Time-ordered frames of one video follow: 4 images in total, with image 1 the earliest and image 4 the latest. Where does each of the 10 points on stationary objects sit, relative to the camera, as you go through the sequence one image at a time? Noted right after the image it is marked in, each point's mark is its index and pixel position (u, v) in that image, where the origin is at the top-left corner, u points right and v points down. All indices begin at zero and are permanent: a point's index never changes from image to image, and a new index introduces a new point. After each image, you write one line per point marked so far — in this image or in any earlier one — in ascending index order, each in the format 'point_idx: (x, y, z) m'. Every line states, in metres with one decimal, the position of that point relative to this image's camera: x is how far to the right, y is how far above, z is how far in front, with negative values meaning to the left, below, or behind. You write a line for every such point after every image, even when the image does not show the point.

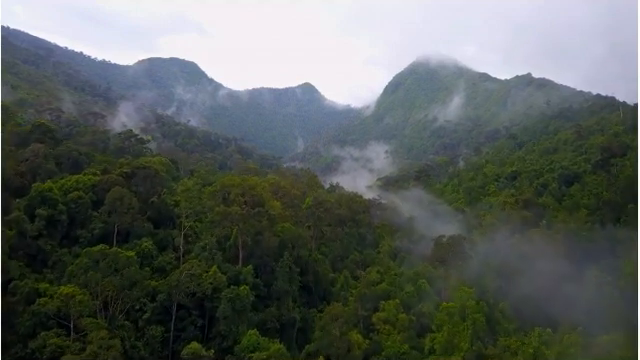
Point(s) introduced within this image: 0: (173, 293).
0: (-5.1, -3.9, +18.9) m
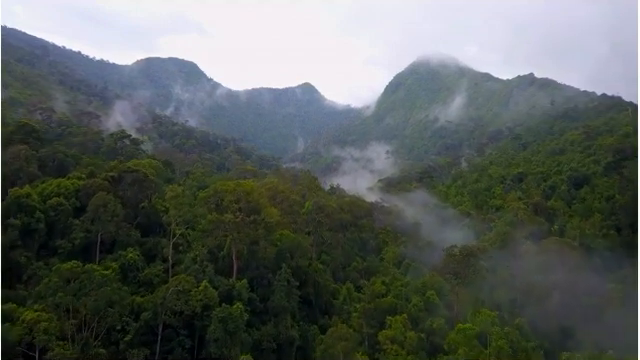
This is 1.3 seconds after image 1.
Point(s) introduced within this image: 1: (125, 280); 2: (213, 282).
0: (-5.0, -4.1, +17.1) m
1: (-7.1, -3.6, +19.9) m
2: (-3.8, -3.6, +19.5) m
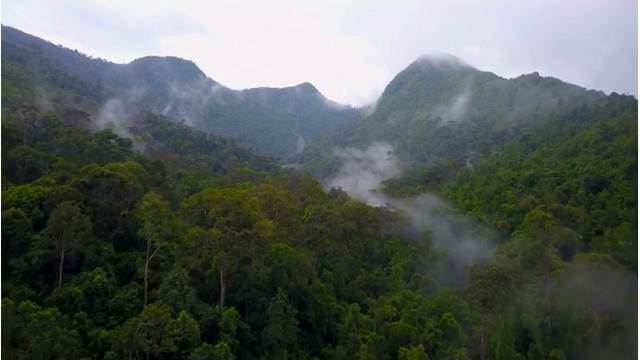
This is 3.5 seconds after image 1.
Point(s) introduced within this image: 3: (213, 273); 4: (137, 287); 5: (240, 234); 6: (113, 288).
0: (-5.0, -4.4, +13.9) m
1: (-7.0, -3.9, +16.8) m
2: (-3.7, -3.9, +16.4) m
3: (-3.6, -3.1, +18.2) m
4: (-6.0, -3.5, +17.9) m
5: (-2.6, -1.8, +17.8) m
6: (-6.6, -3.5, +17.5) m
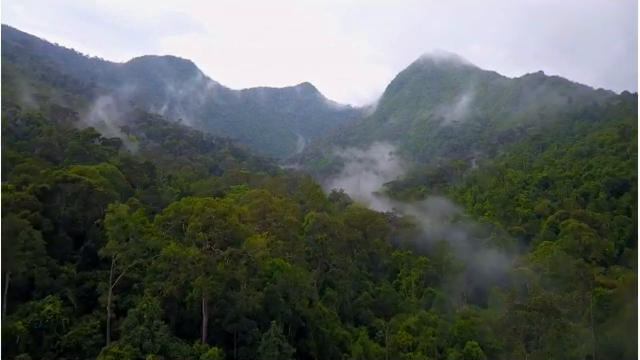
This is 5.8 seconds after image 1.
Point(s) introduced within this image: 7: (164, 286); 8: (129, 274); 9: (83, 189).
0: (-4.9, -4.5, +10.7) m
1: (-6.9, -4.1, +13.5) m
2: (-3.6, -4.1, +13.1) m
3: (-3.5, -3.3, +14.9) m
4: (-5.9, -3.7, +14.6) m
5: (-2.5, -2.0, +14.5) m
6: (-6.5, -3.6, +14.2) m
7: (-4.2, -2.8, +14.6) m
8: (-5.5, -2.8, +15.7) m
9: (-7.9, -0.3, +18.1) m
